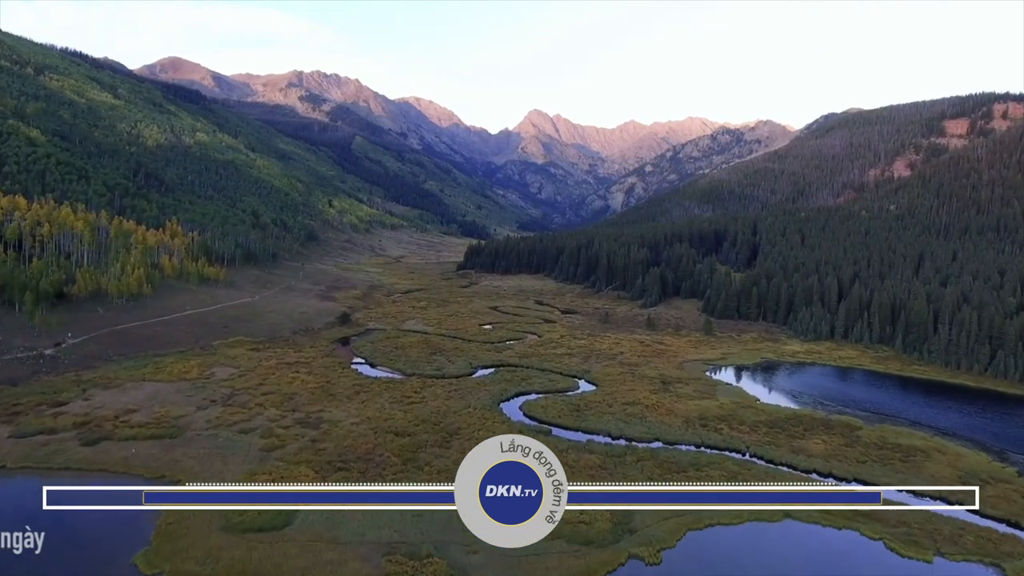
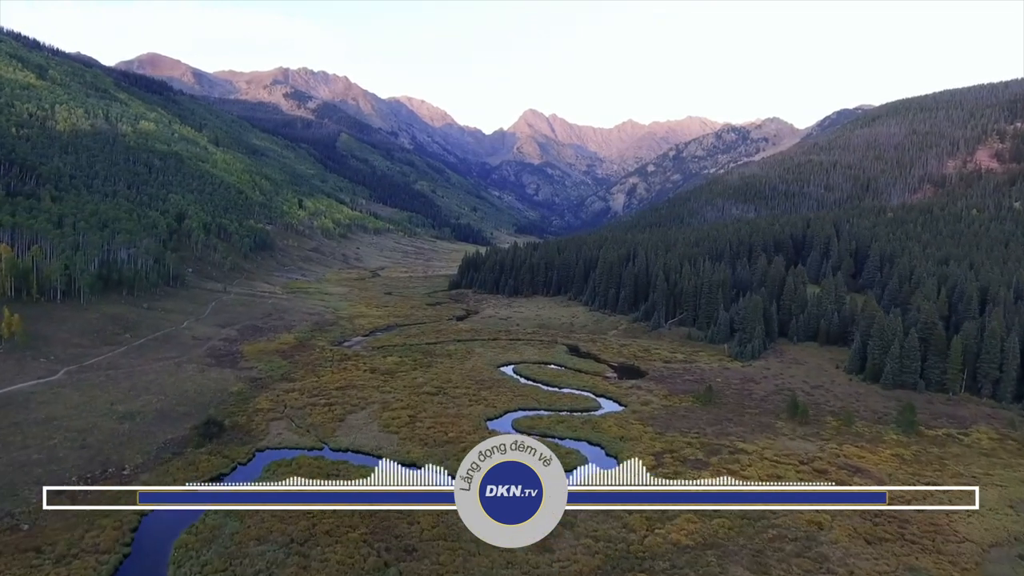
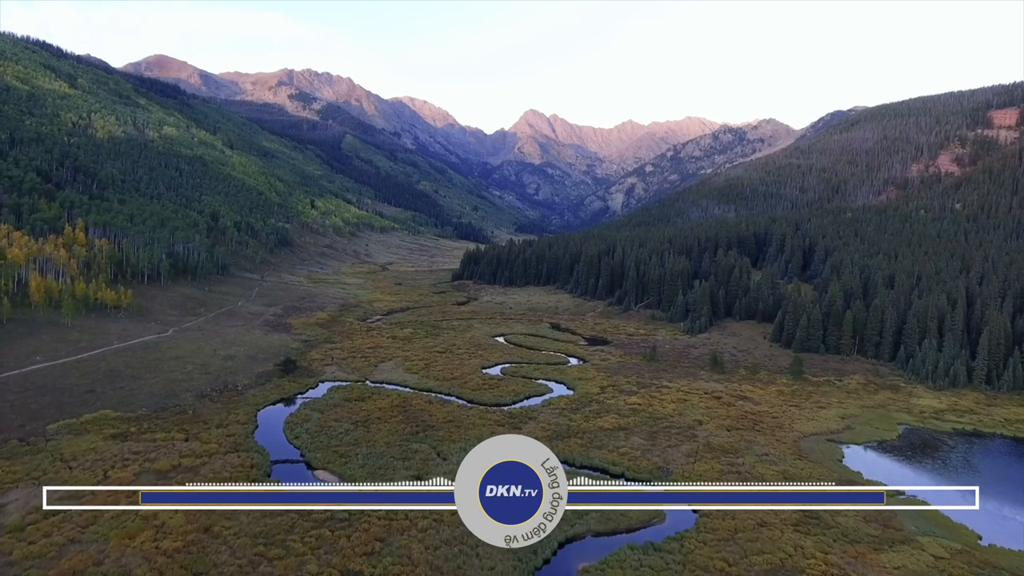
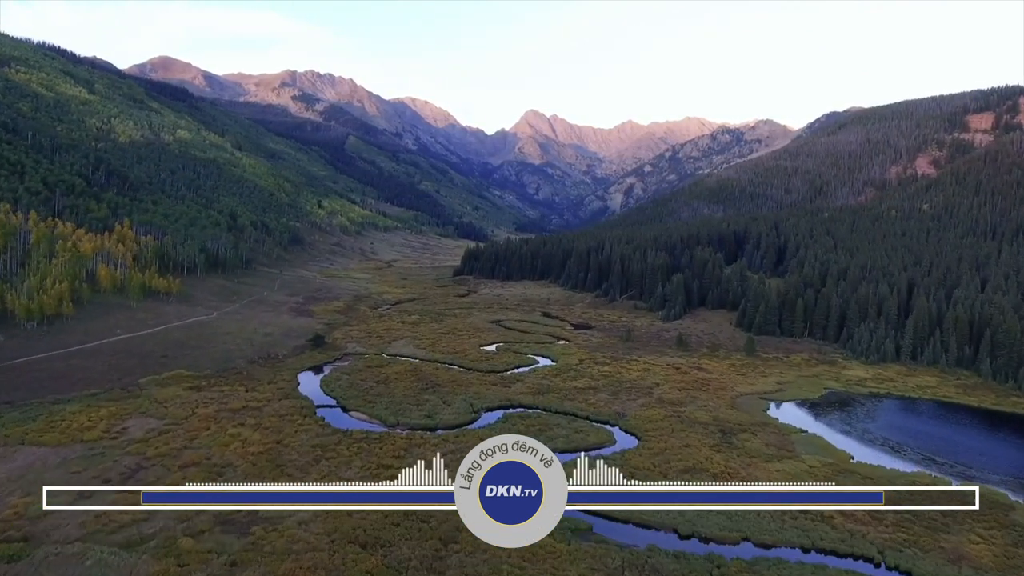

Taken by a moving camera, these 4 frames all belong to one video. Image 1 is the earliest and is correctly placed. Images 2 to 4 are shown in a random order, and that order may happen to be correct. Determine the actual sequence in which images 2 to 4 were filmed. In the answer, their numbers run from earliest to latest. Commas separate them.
4, 3, 2
